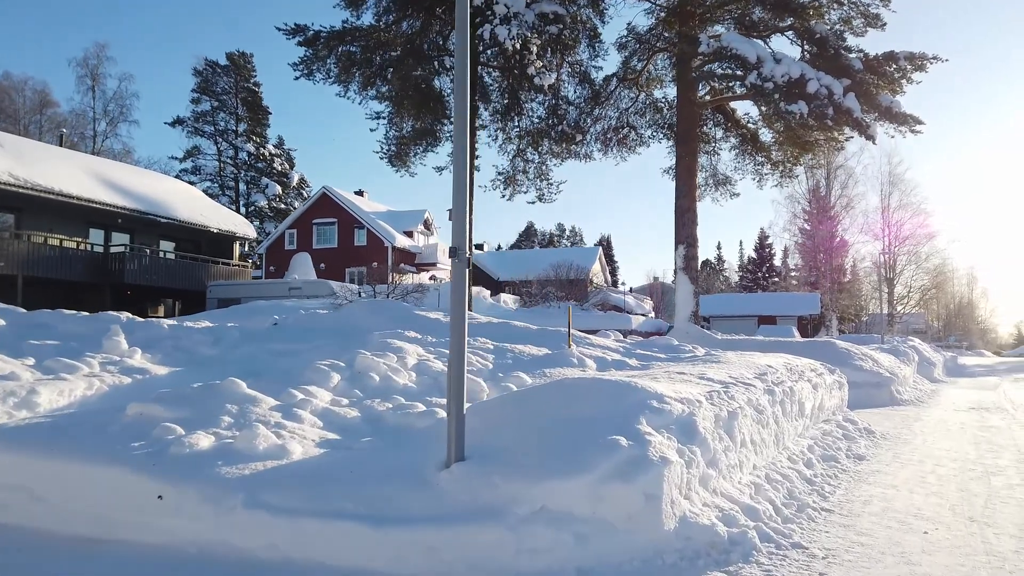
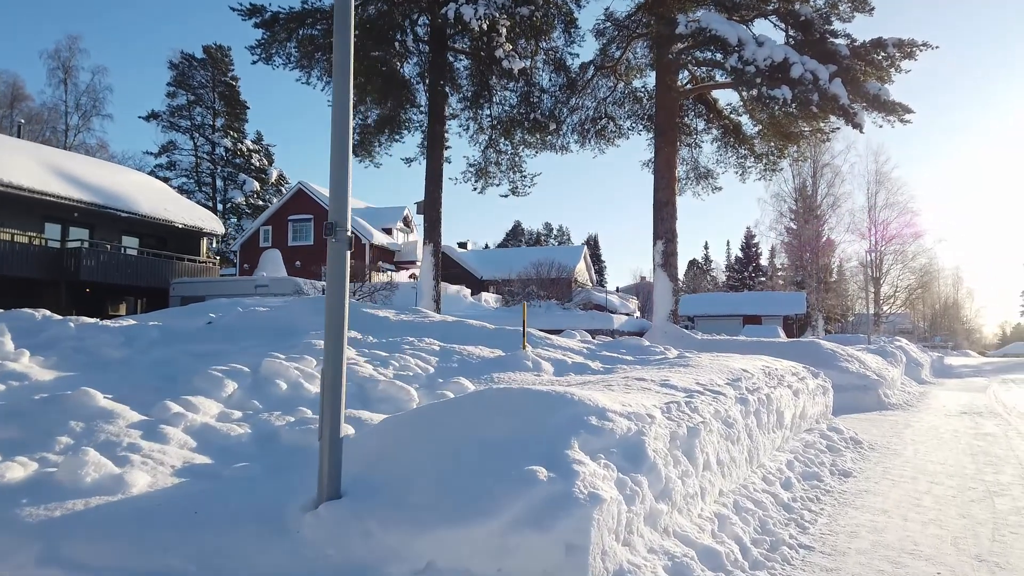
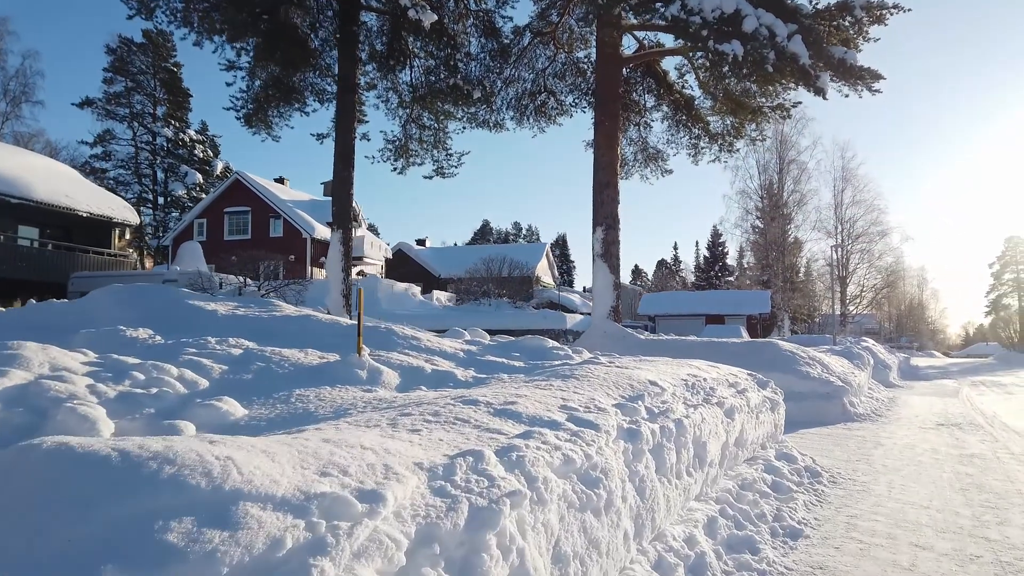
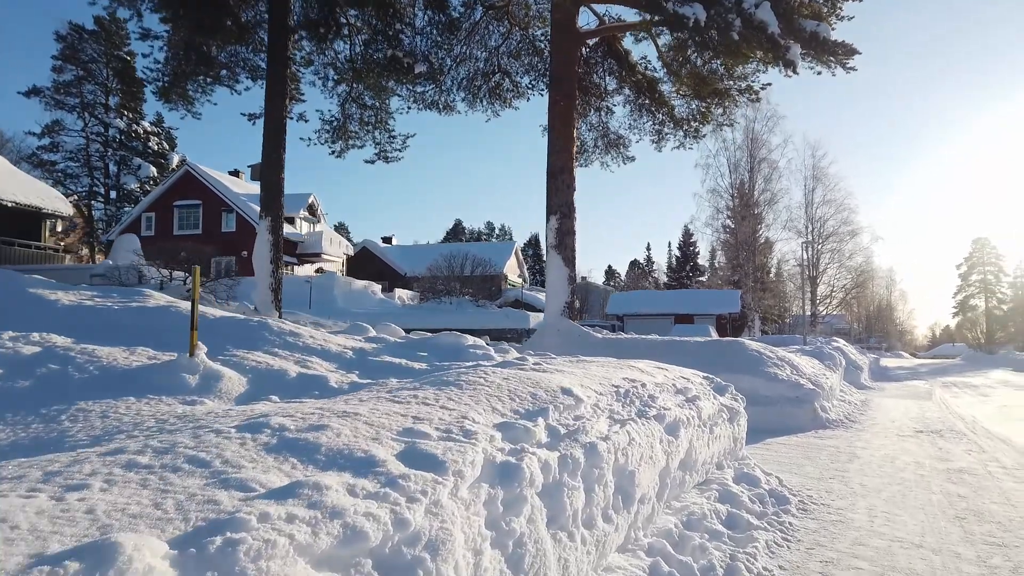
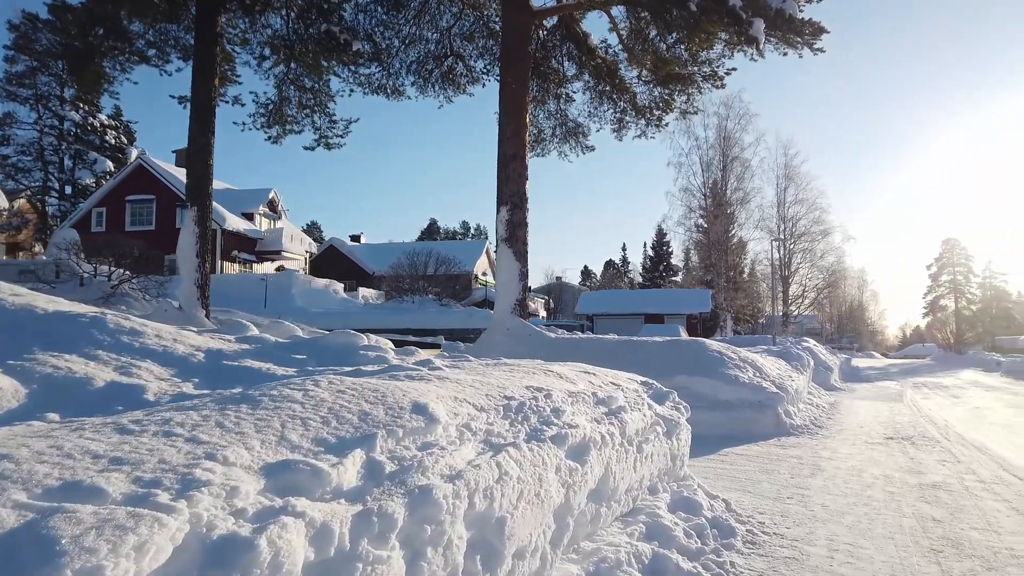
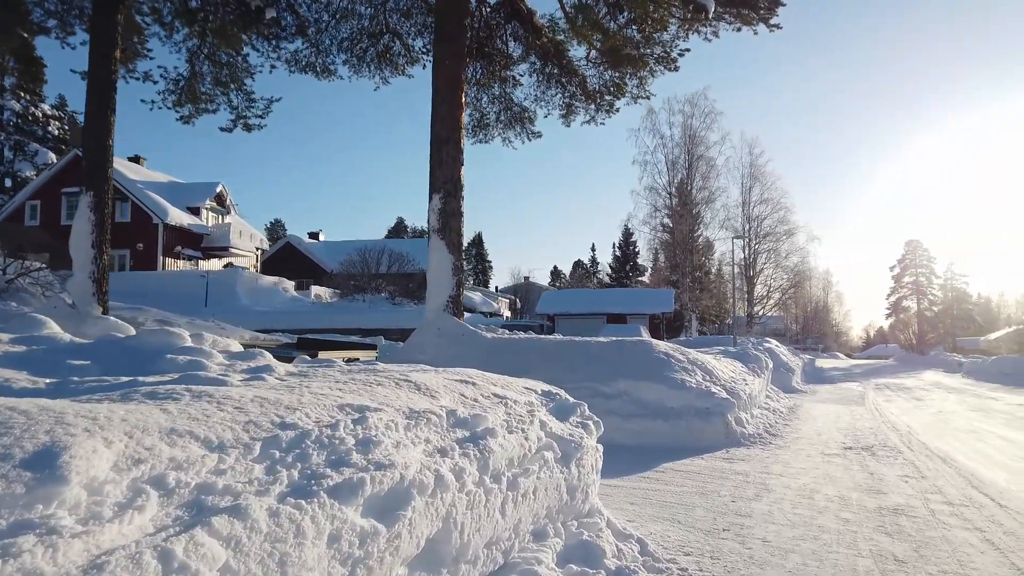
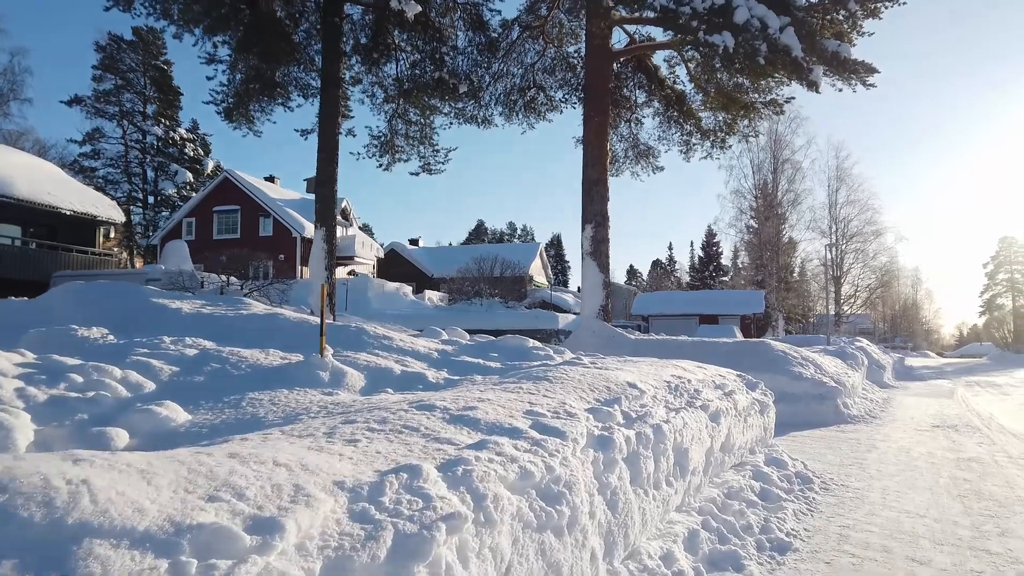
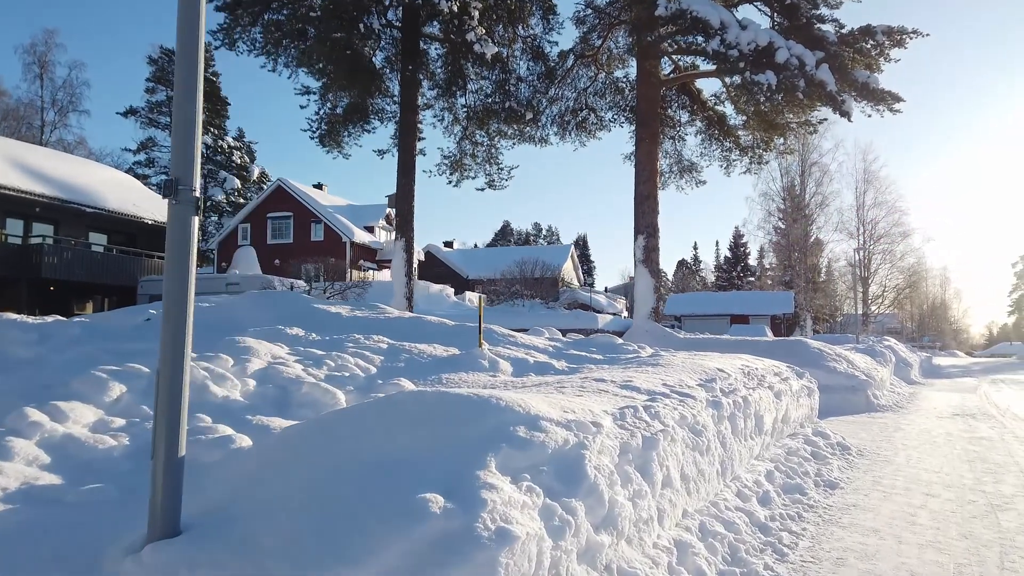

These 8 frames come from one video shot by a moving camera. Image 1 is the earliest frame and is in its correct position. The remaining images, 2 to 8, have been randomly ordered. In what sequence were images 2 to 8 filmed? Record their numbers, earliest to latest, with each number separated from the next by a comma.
2, 8, 3, 7, 4, 5, 6
